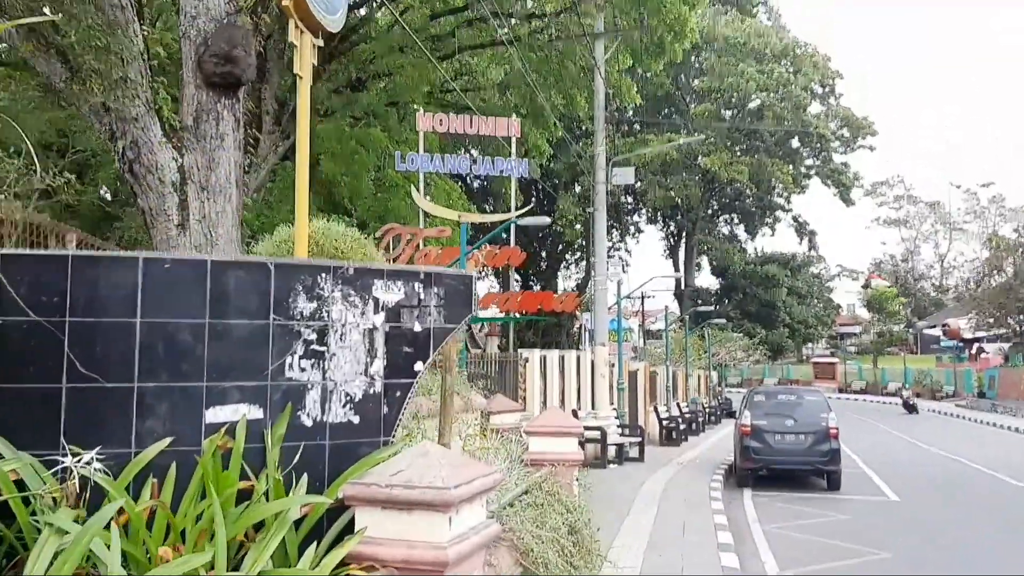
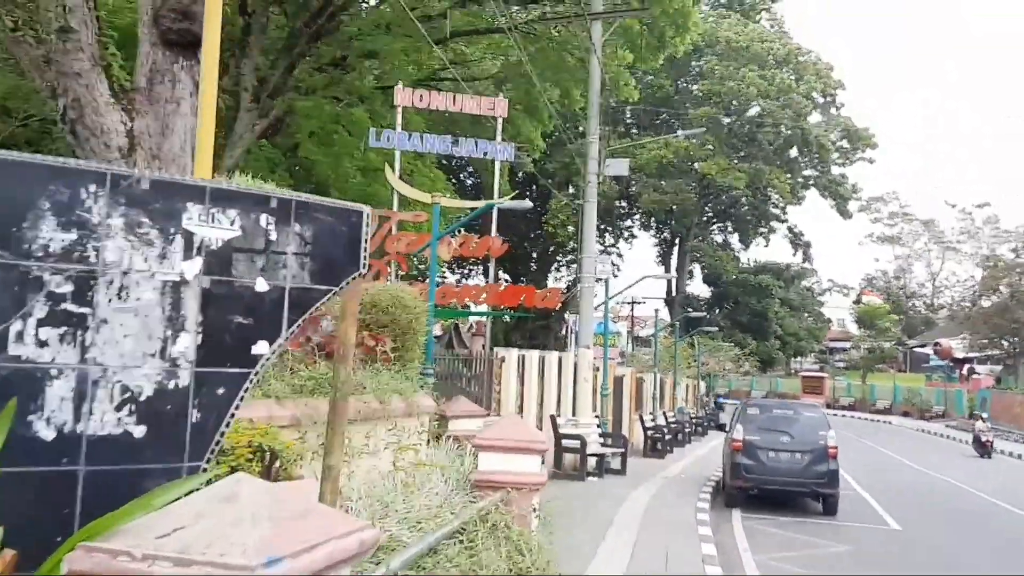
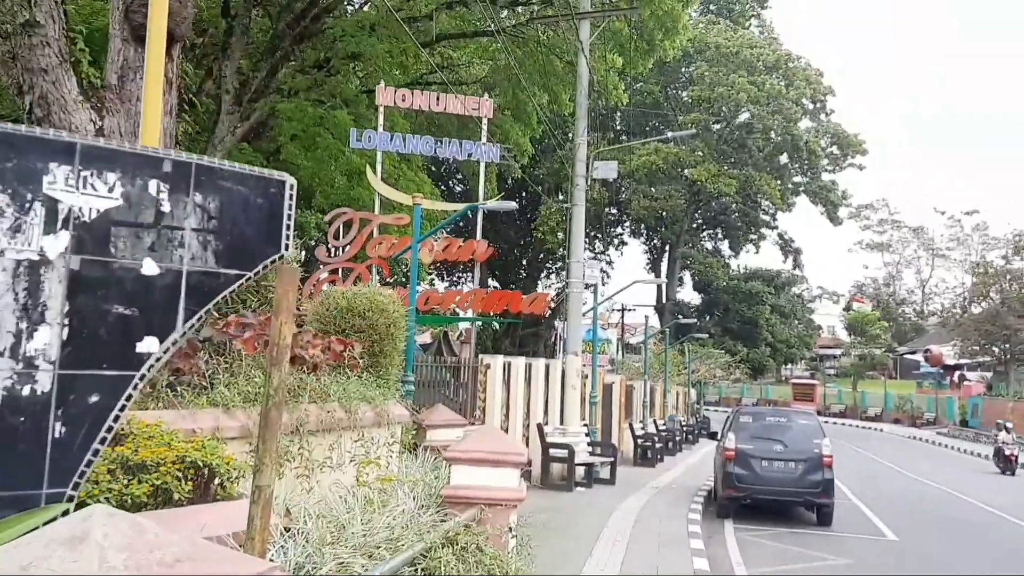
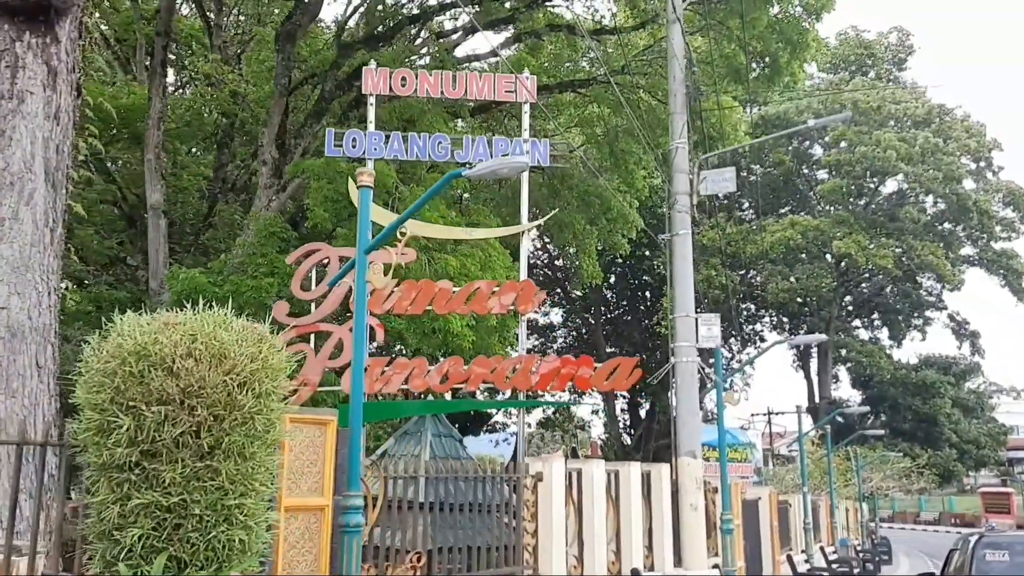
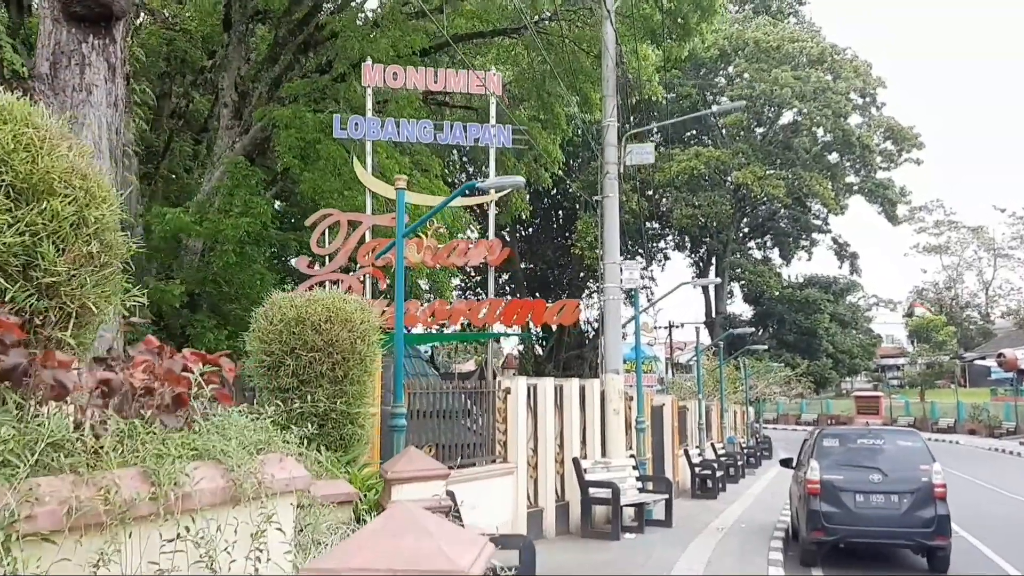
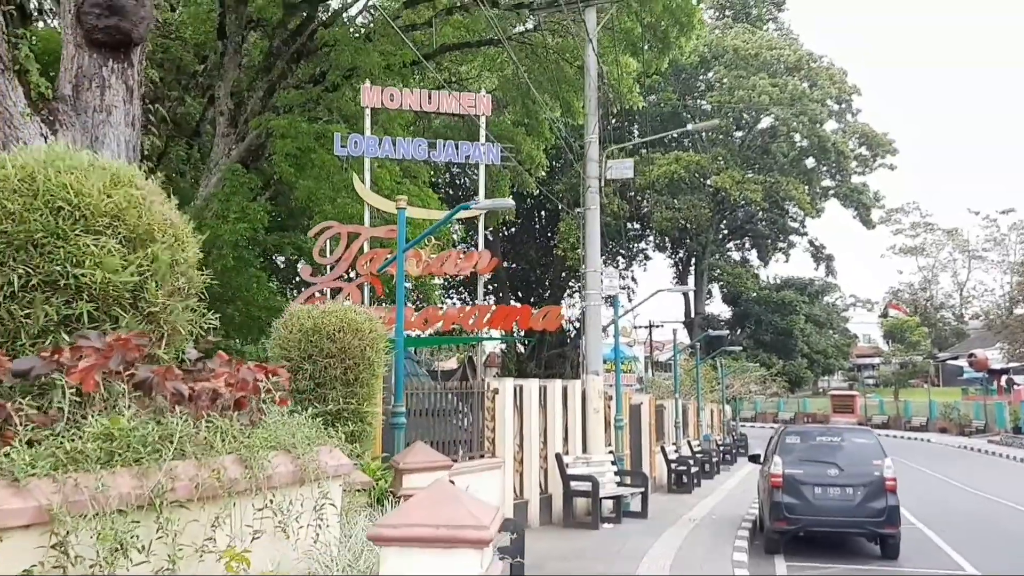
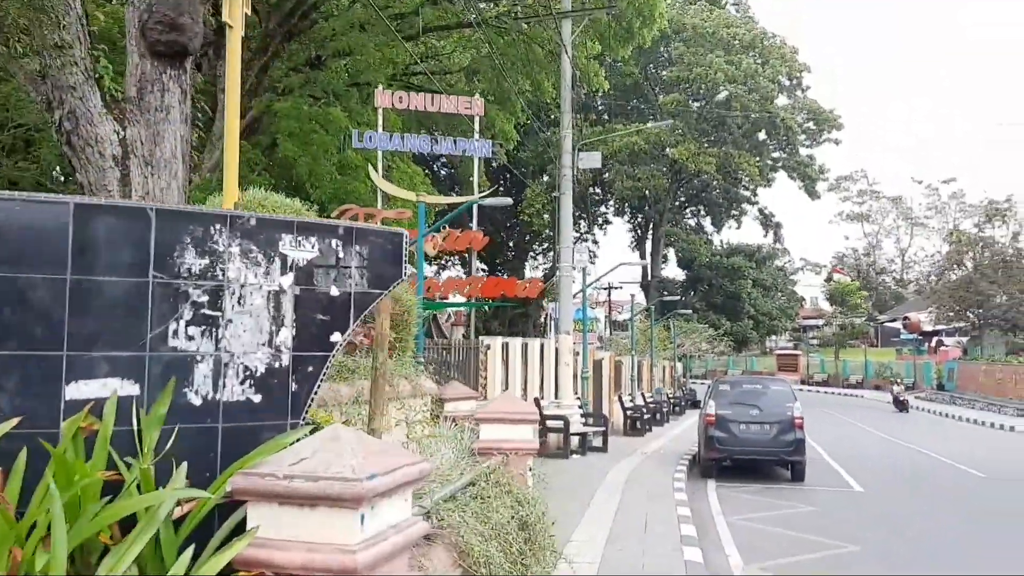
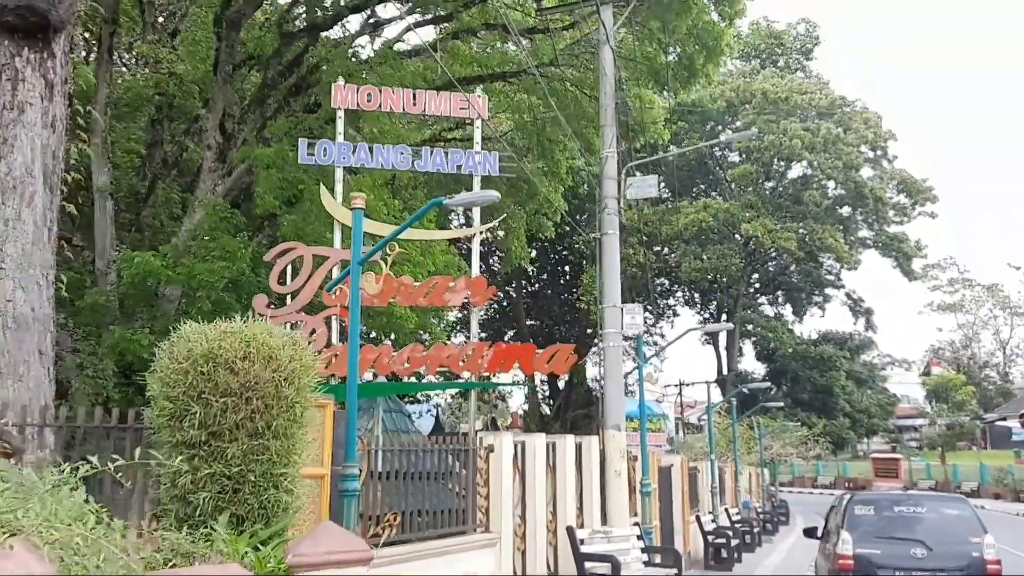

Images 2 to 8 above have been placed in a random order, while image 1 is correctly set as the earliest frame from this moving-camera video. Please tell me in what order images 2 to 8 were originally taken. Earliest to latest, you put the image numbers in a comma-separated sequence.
7, 2, 3, 6, 5, 8, 4
